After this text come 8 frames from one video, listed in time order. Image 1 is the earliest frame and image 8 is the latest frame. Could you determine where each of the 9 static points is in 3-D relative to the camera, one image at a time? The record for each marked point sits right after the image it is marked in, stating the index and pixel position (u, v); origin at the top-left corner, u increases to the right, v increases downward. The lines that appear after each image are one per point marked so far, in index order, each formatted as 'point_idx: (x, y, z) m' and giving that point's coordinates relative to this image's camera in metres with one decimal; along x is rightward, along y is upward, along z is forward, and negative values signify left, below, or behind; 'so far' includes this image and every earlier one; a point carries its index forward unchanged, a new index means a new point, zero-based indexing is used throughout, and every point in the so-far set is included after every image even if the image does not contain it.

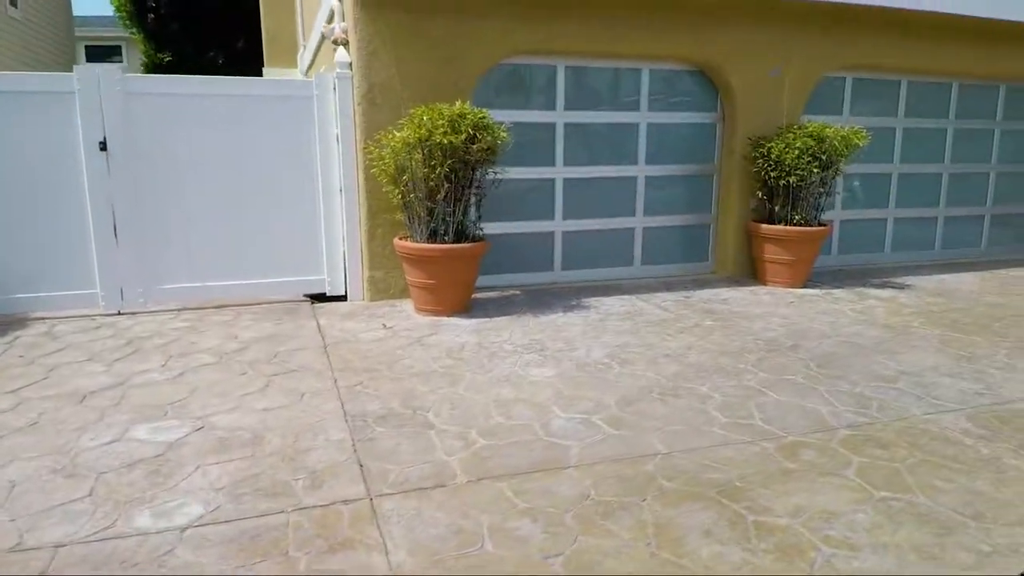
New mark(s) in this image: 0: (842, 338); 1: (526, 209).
0: (+2.6, -0.4, +5.4) m
1: (+0.2, +0.8, +7.0) m
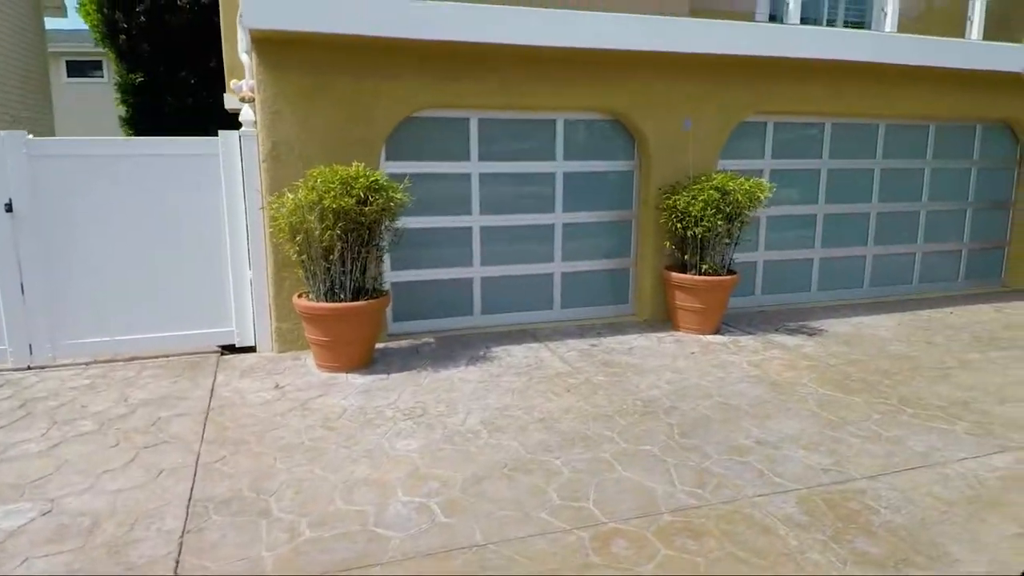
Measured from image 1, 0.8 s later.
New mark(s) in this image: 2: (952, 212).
0: (+1.7, -0.9, +5.5) m
1: (-0.7, +0.3, +7.1) m
2: (+5.9, +1.0, +9.4) m
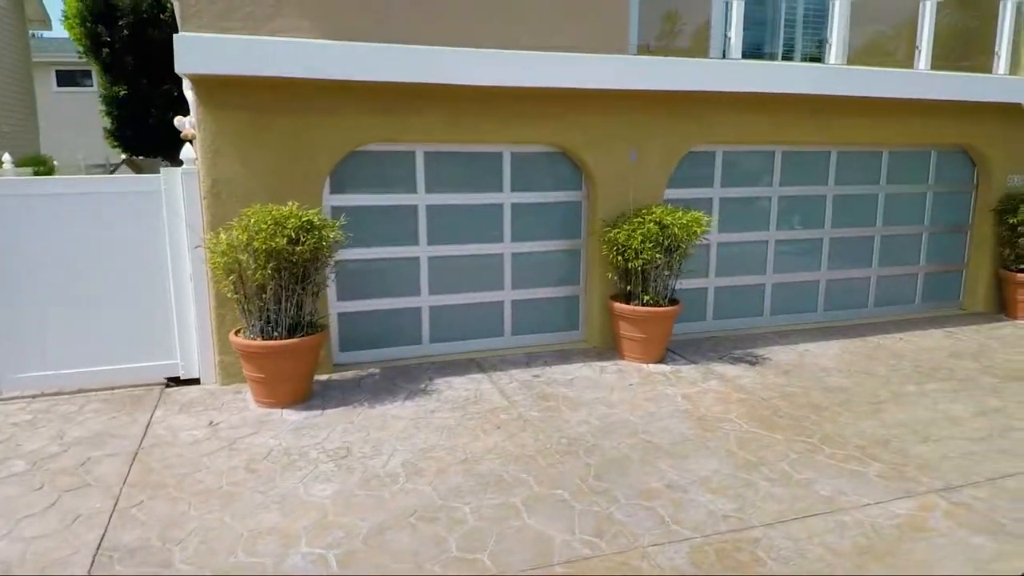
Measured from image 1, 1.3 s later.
0: (+1.1, -1.2, +5.6) m
1: (-1.3, 0.0, +7.2) m
2: (+5.3, +0.7, +9.4) m
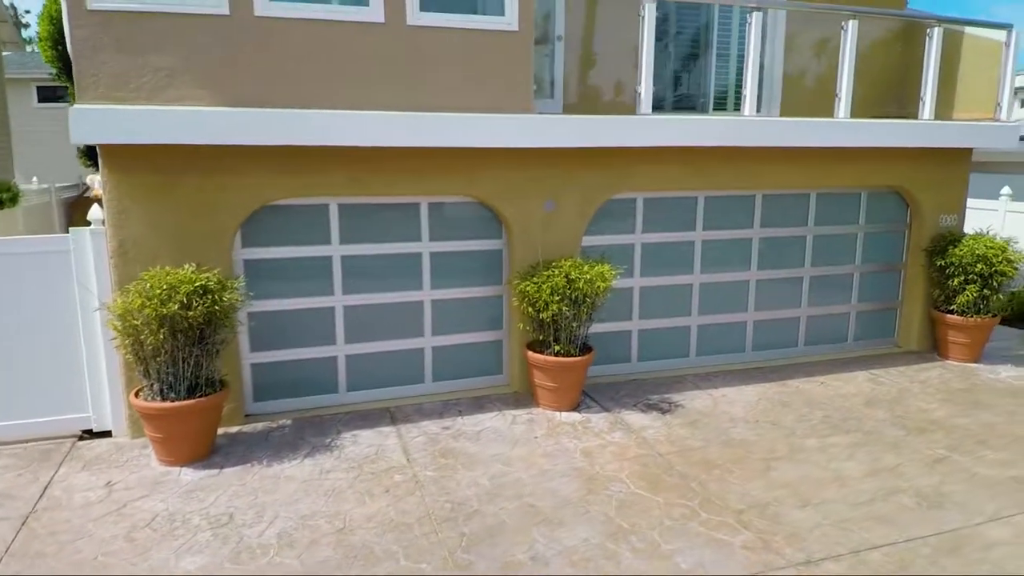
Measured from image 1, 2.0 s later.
0: (+0.2, -1.8, +5.7) m
1: (-2.2, -0.5, +7.4) m
2: (+4.4, +0.2, +9.5) m
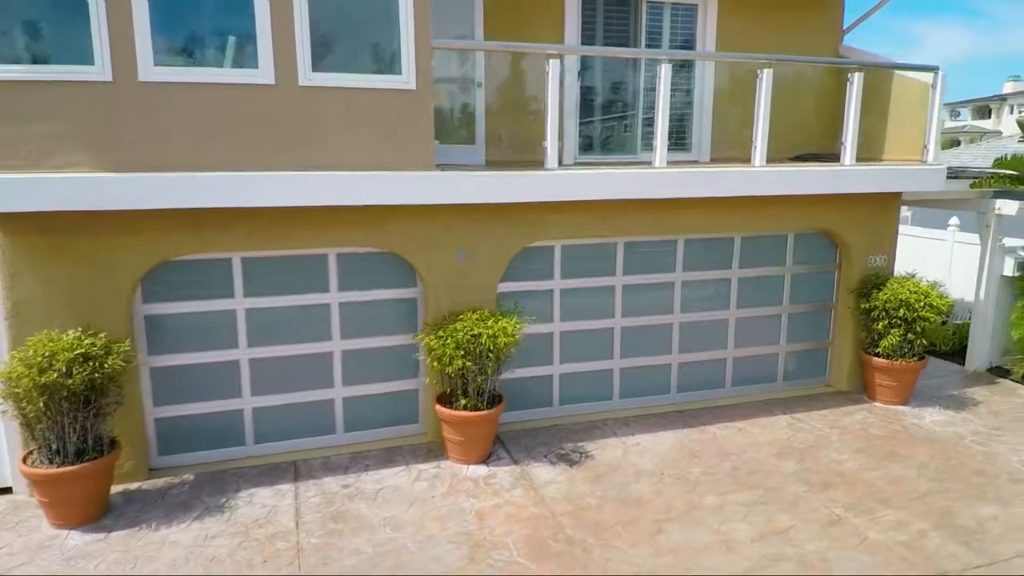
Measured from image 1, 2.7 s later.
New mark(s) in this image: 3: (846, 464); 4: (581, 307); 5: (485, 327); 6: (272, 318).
0: (-0.8, -2.3, +5.7) m
1: (-3.2, -1.1, +7.4) m
2: (+3.5, -0.4, +9.4) m
3: (+3.7, -1.9, +7.6) m
4: (+0.9, -0.2, +8.6) m
5: (-0.3, -0.4, +7.0) m
6: (-2.6, -0.3, +7.4) m
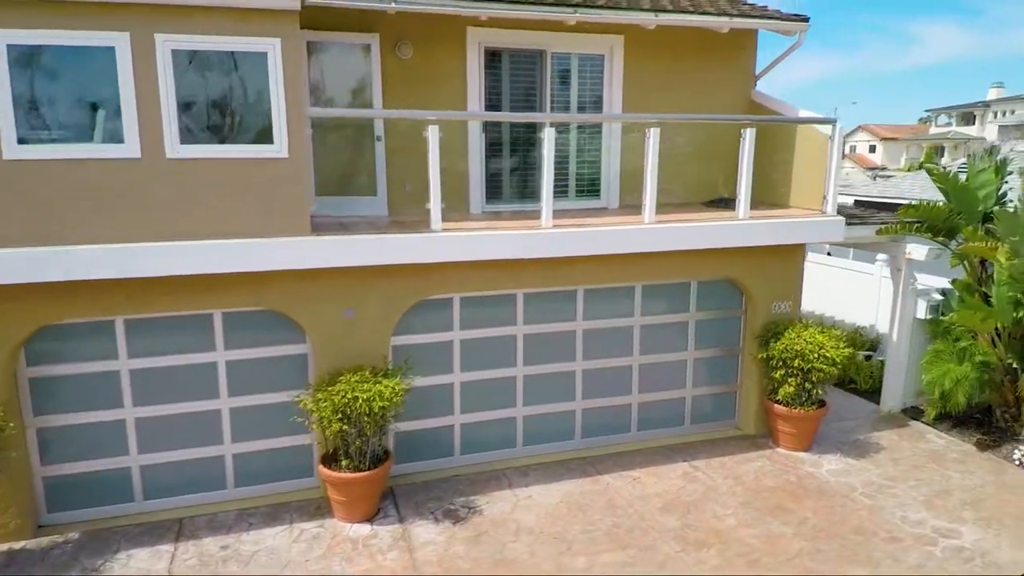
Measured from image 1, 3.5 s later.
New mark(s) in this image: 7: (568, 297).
0: (-2.1, -3.0, +5.8) m
1: (-4.5, -1.7, +7.5) m
2: (+2.2, -1.0, +9.5) m
3: (+2.4, -2.6, +7.7) m
4: (-0.4, -0.9, +8.7) m
5: (-1.6, -1.1, +7.1) m
6: (-3.9, -1.0, +7.5) m
7: (+0.7, -0.1, +8.9) m
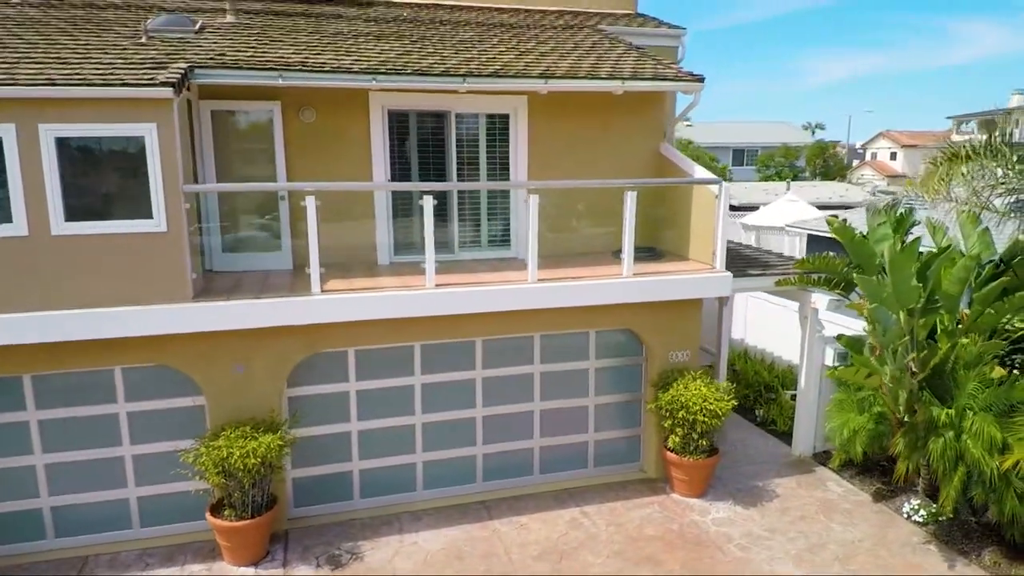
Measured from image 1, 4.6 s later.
0: (-3.6, -3.7, +6.4) m
1: (-5.9, -2.4, +8.1) m
2: (+0.8, -1.8, +9.9) m
3: (+1.0, -3.3, +8.1) m
4: (-1.8, -1.6, +9.2) m
5: (-3.0, -1.7, +7.6) m
6: (-5.3, -1.6, +8.2) m
7: (-0.6, -0.8, +9.3) m
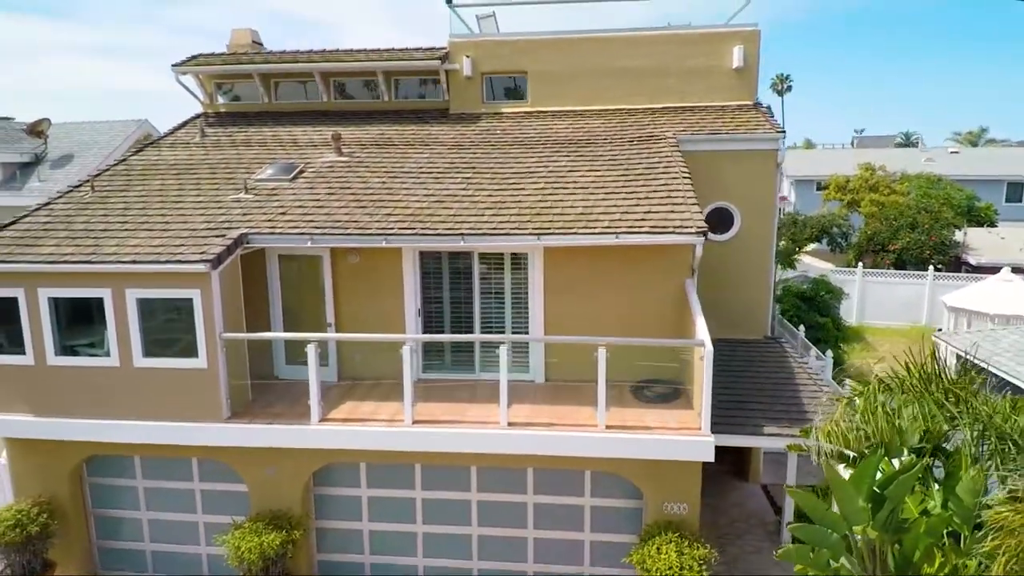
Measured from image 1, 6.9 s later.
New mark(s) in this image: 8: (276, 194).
0: (-4.8, -5.4, +8.6) m
1: (-6.2, -4.0, +11.1) m
2: (+0.8, -3.8, +10.3) m
3: (+0.2, -5.3, +8.5) m
4: (-1.9, -3.4, +10.6) m
5: (-3.6, -3.5, +9.5) m
6: (-5.6, -3.2, +10.9) m
7: (-0.8, -2.7, +10.3) m
8: (-3.9, +1.6, +11.4) m
